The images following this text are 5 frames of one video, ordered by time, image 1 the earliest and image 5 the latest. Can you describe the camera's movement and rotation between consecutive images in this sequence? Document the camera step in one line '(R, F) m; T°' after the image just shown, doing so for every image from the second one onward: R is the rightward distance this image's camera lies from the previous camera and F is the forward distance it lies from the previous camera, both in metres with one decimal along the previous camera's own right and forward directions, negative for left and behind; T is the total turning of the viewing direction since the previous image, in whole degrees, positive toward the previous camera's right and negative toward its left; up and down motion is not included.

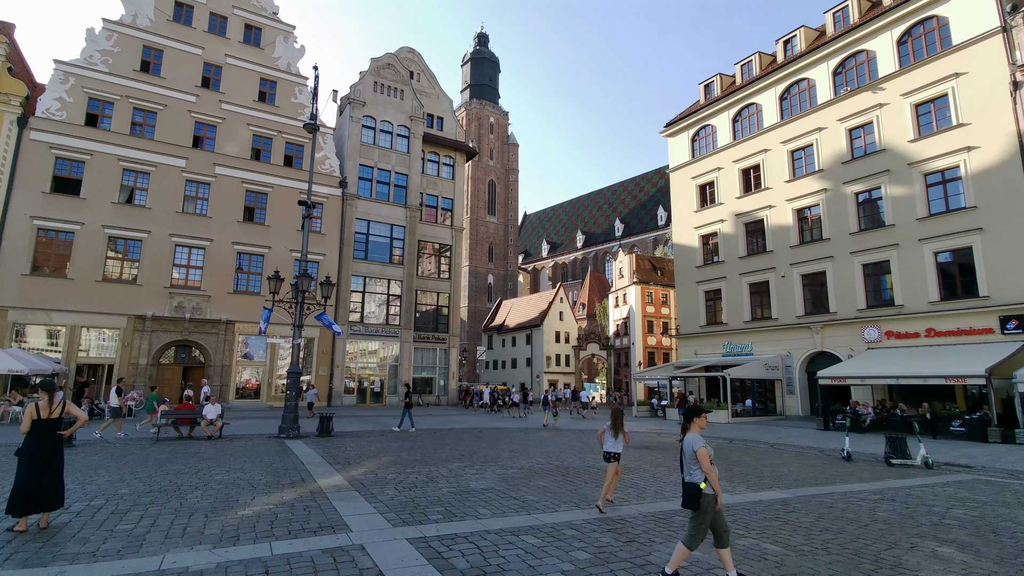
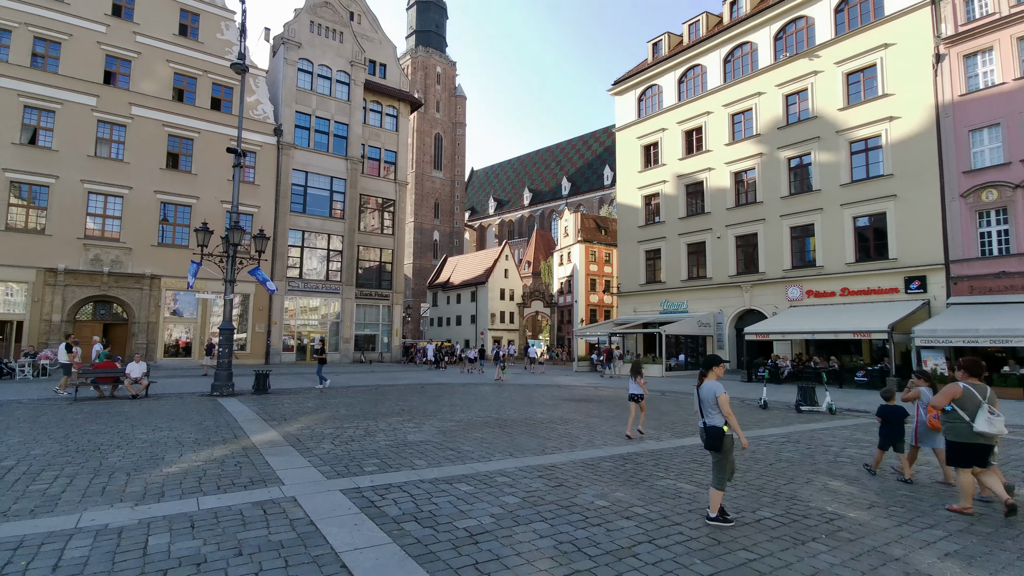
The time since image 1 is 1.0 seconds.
(+0.2, 0.0) m; +6°
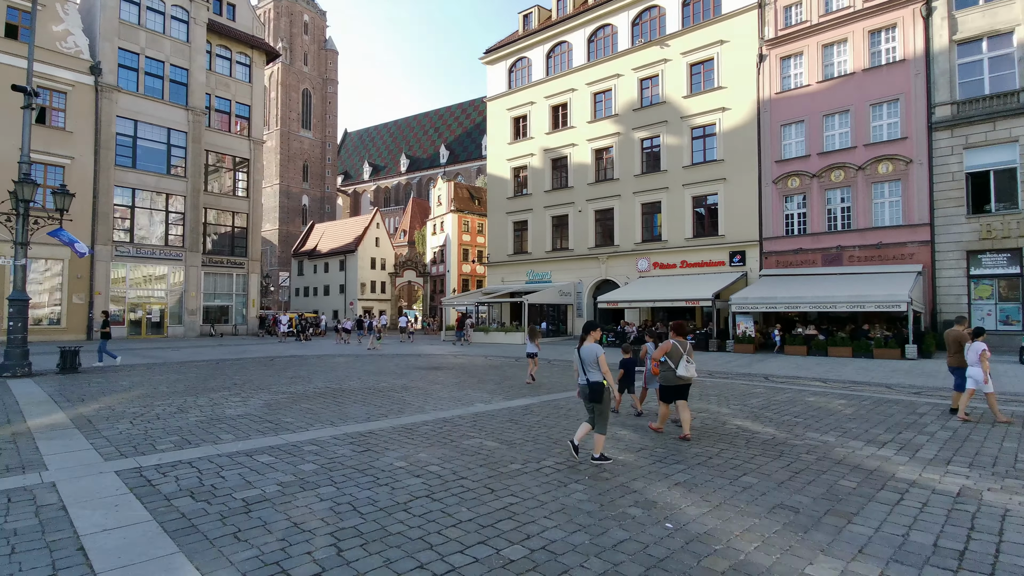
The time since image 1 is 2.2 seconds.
(+1.0, -0.2) m; +13°
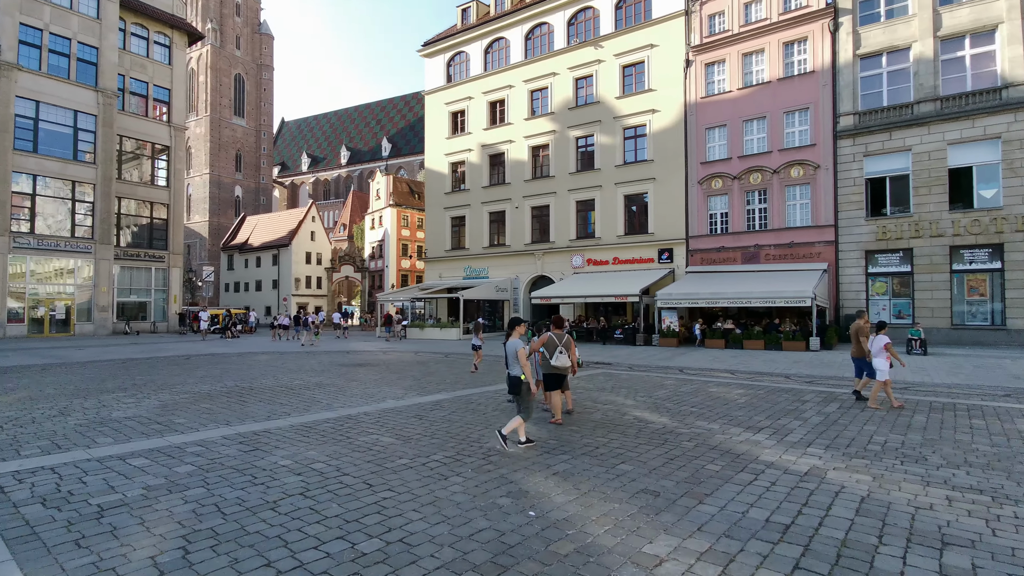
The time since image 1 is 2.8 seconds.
(+0.7, -0.1) m; +6°
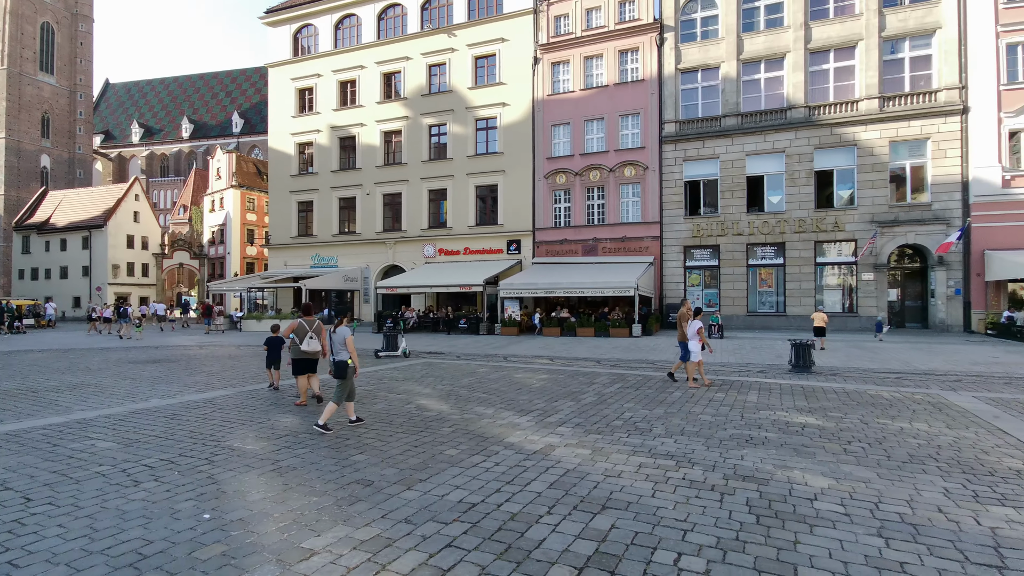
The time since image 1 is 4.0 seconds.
(+1.6, 0.0) m; +13°
